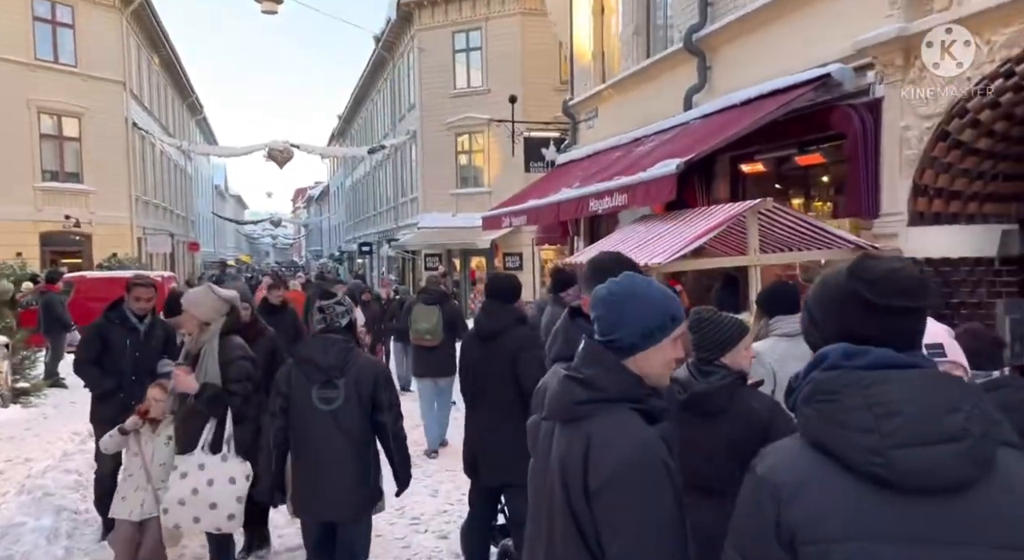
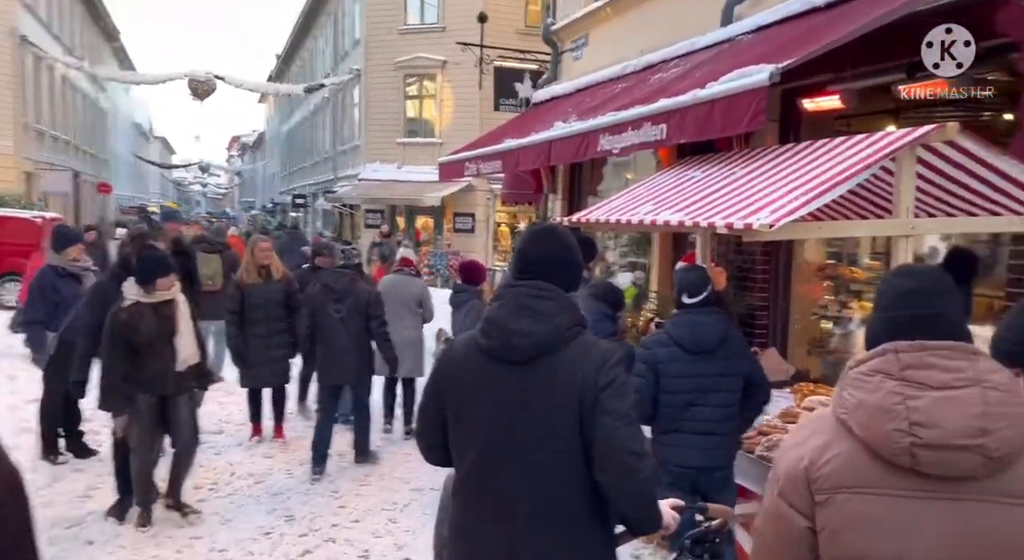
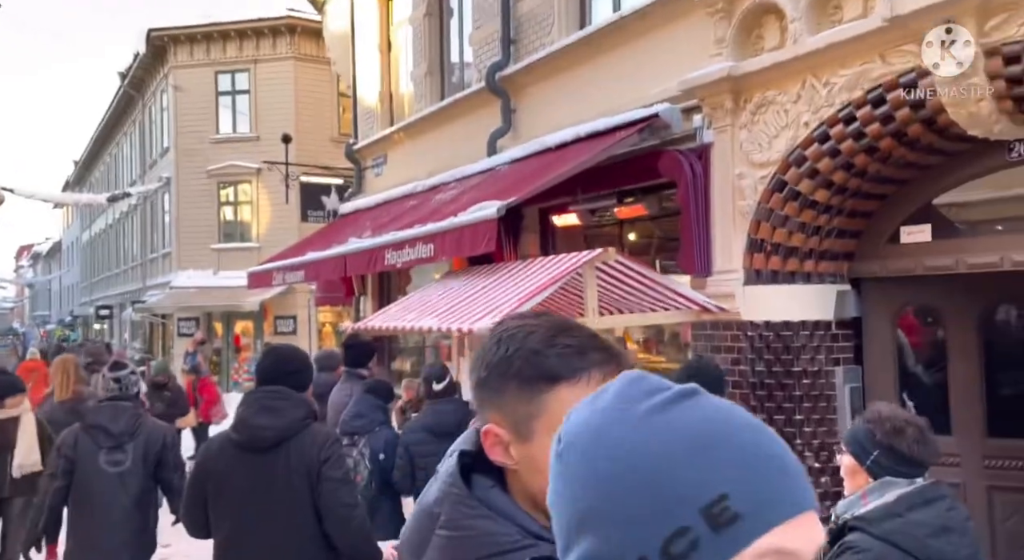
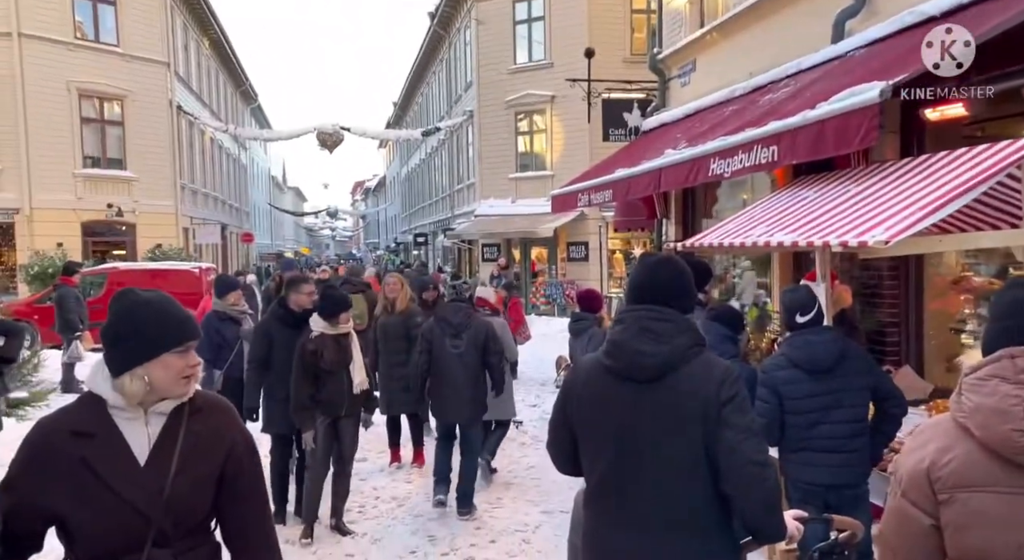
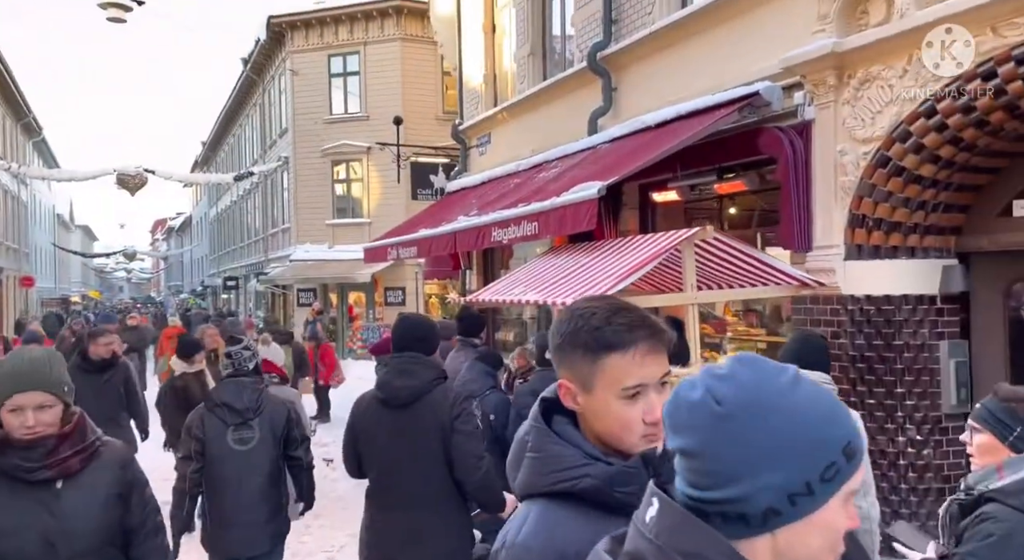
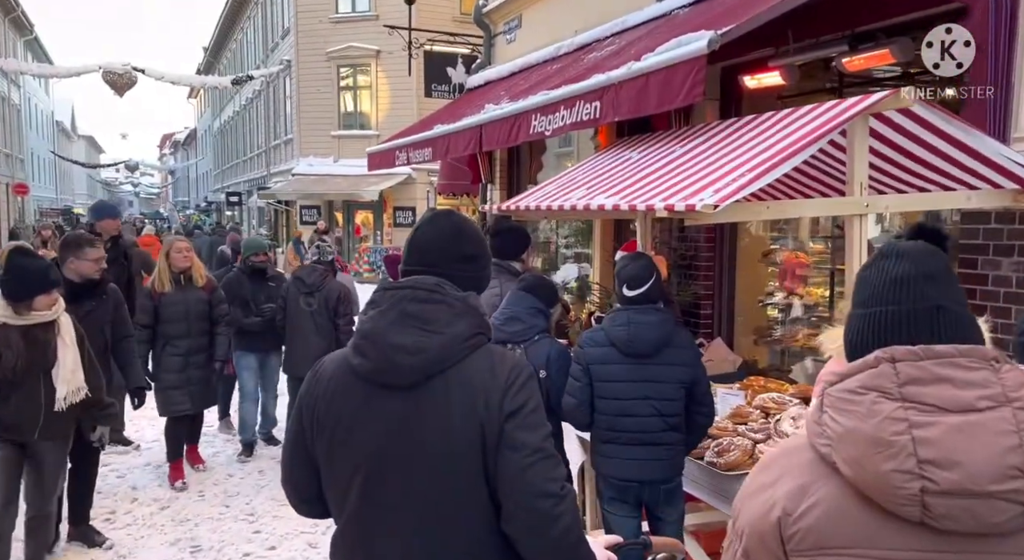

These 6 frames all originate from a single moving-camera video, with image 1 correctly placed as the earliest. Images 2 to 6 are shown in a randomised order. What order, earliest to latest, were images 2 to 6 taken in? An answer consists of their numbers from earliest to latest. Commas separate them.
5, 3, 4, 2, 6
